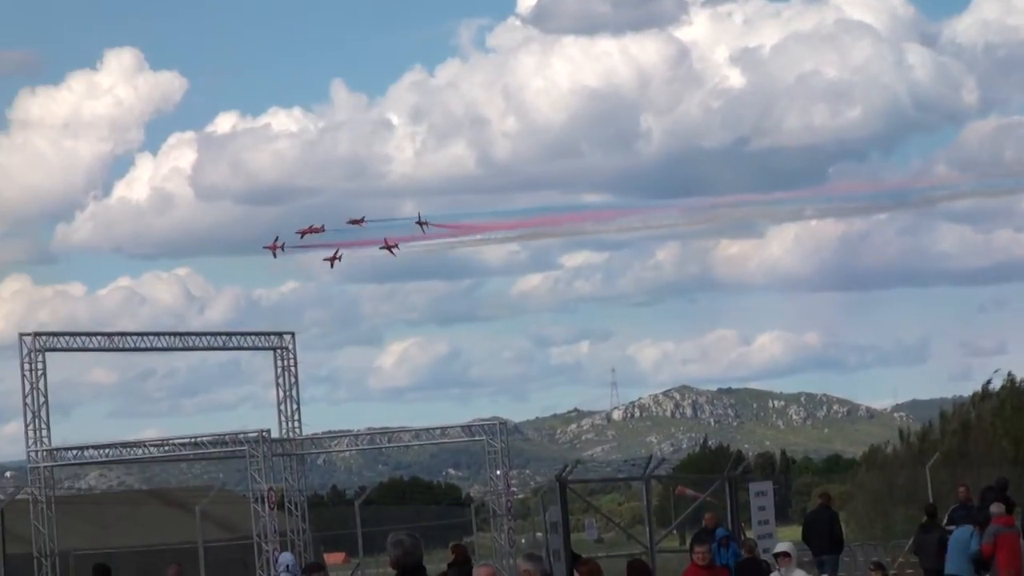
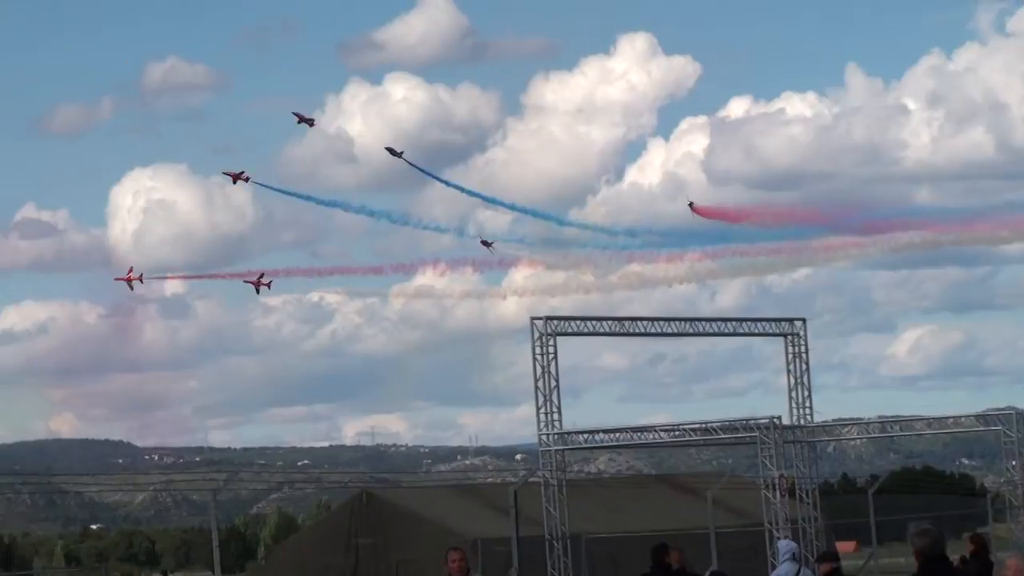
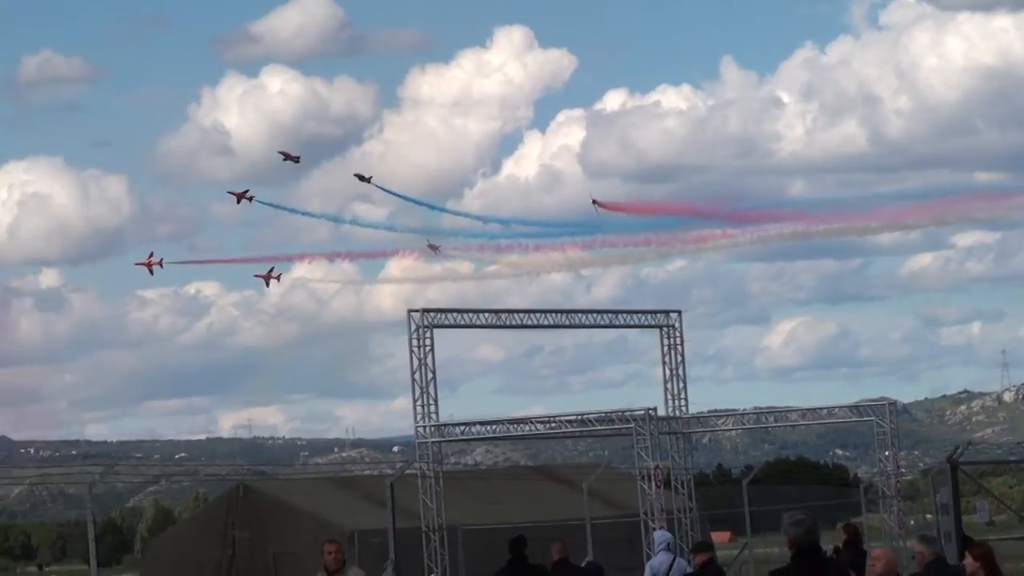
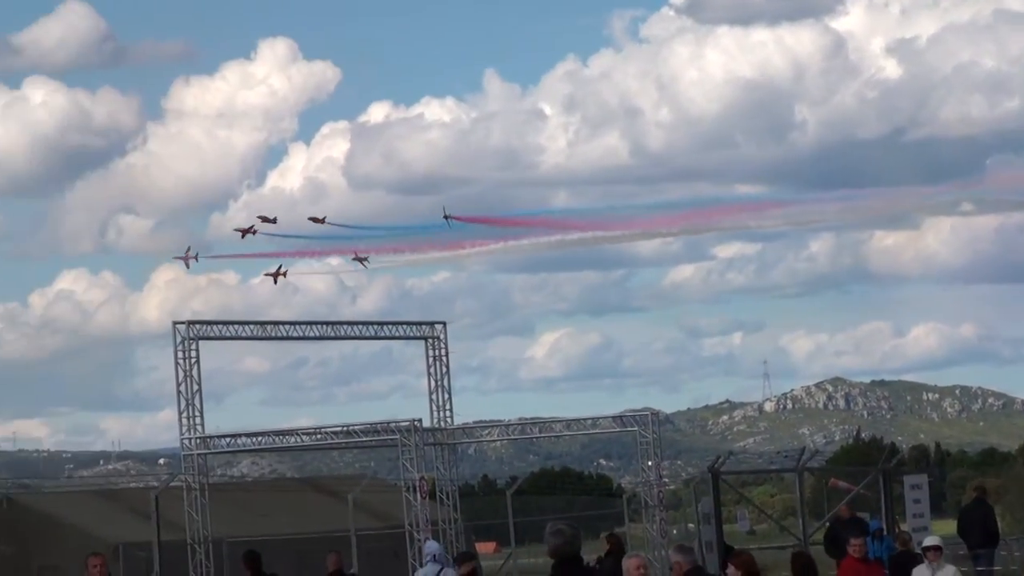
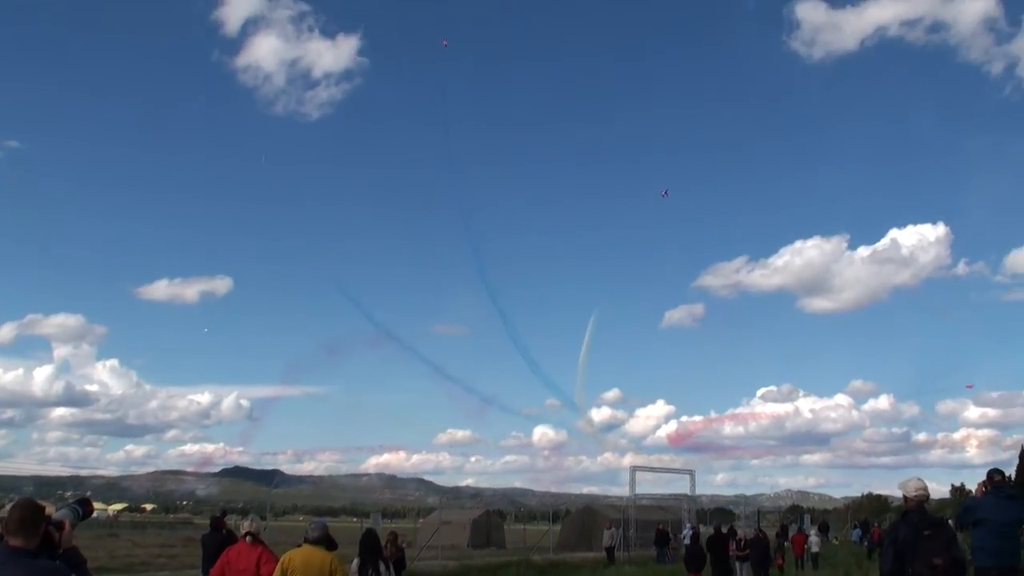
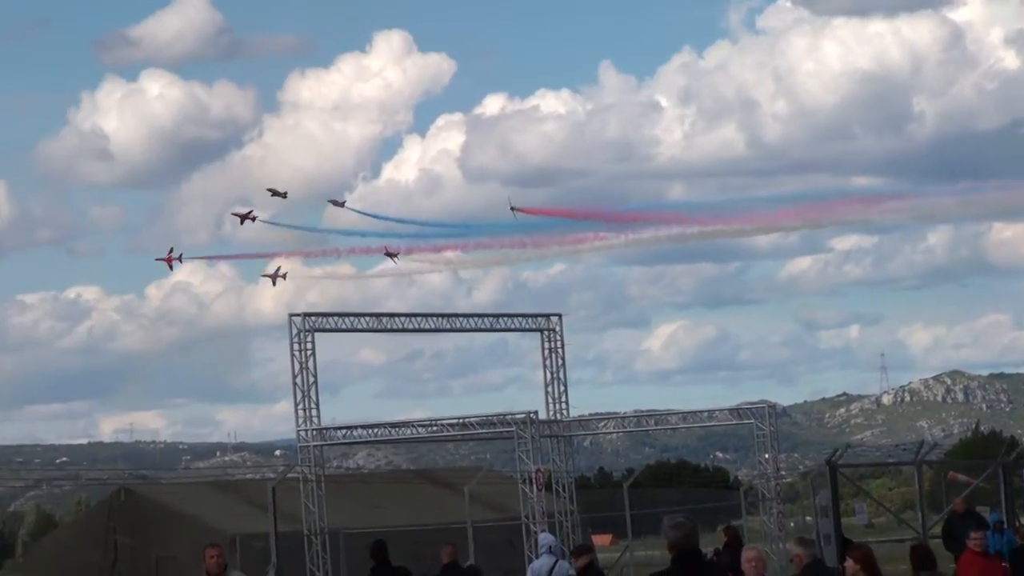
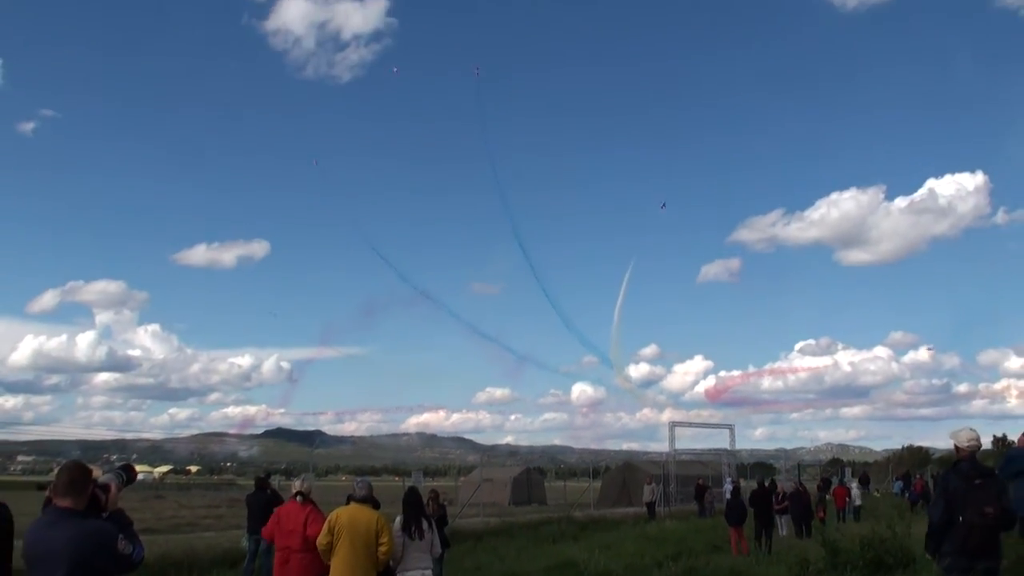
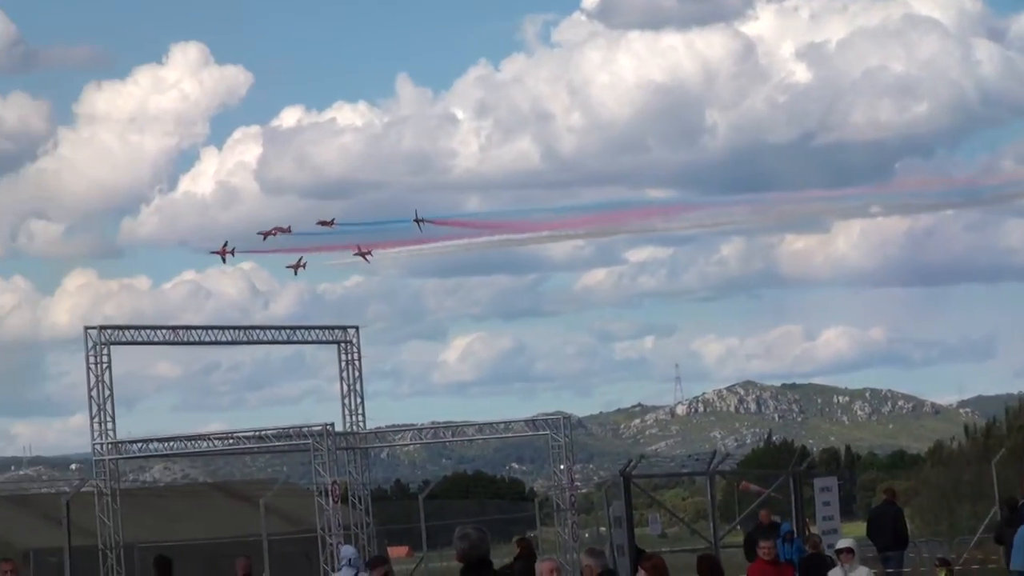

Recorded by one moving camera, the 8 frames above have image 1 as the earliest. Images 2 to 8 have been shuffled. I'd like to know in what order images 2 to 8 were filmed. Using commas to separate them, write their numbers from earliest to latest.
8, 4, 6, 3, 2, 7, 5
